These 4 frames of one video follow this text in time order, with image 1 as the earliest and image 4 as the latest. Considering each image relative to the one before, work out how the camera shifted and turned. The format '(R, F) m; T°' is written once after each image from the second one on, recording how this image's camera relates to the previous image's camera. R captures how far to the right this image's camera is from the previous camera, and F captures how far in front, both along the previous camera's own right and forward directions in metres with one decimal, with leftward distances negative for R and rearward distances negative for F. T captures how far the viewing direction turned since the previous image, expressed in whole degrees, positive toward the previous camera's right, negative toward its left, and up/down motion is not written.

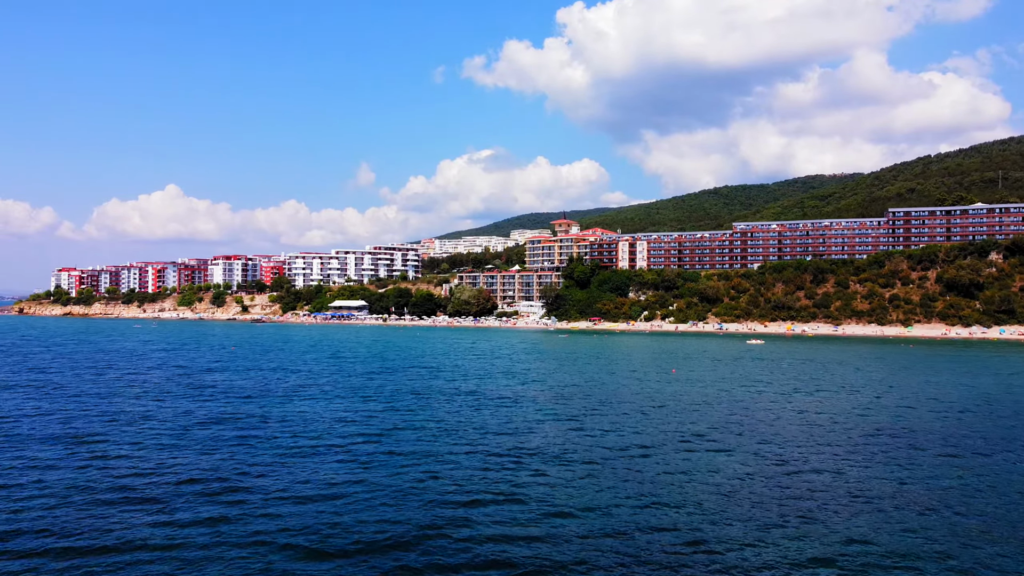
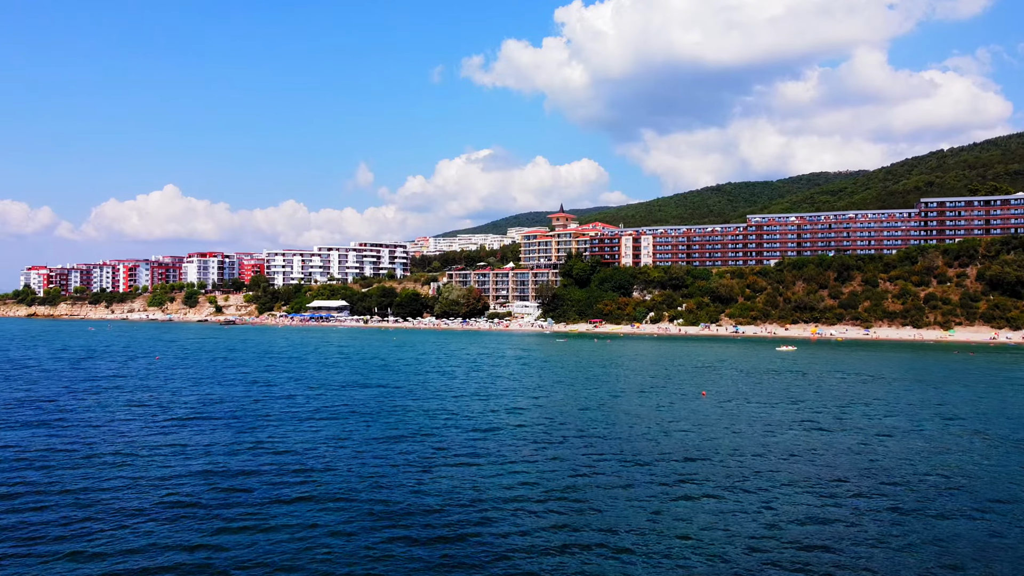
(+1.1, +15.1) m; 0°
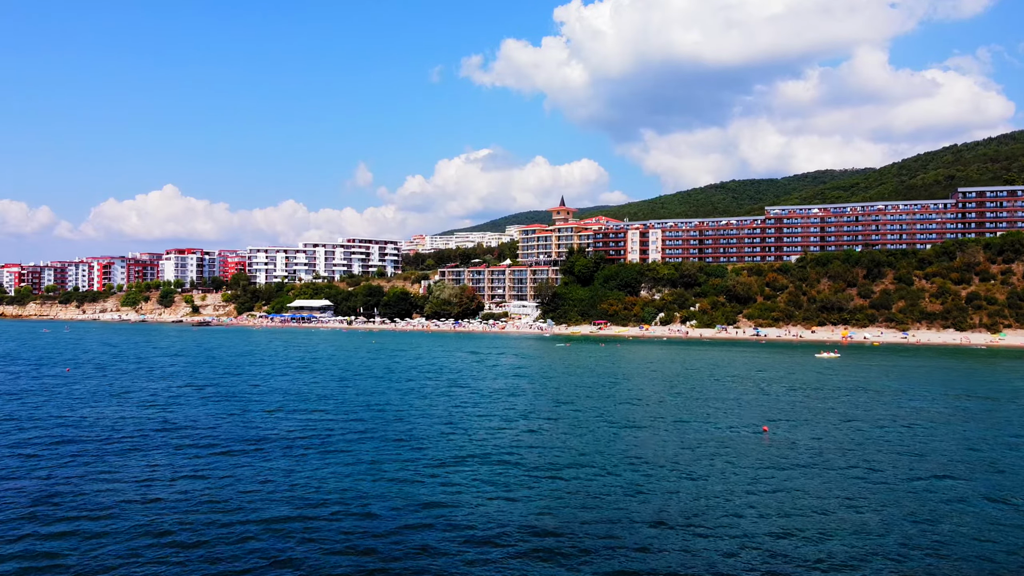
(+0.5, +13.1) m; 0°
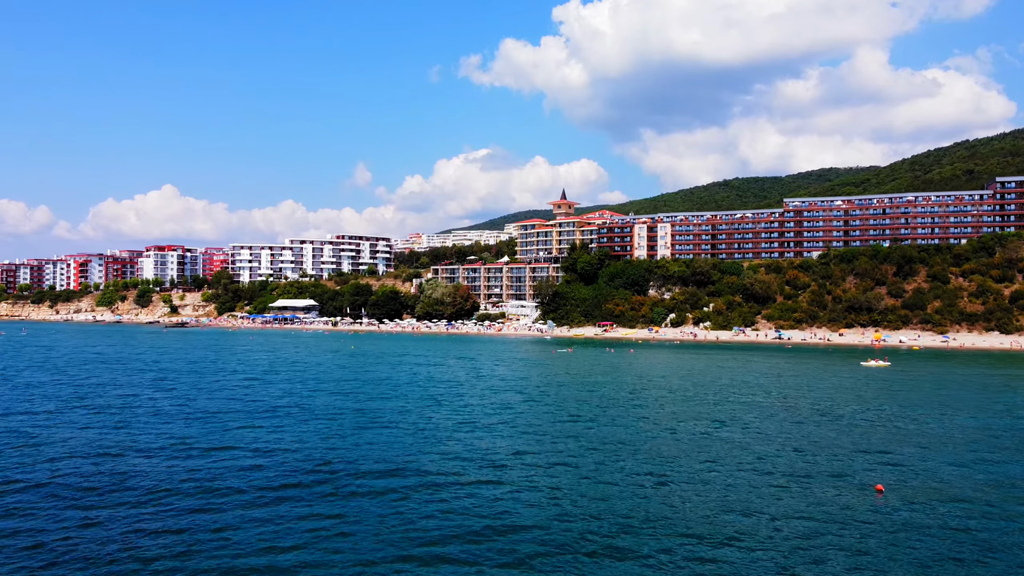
(+0.2, +10.9) m; 0°
